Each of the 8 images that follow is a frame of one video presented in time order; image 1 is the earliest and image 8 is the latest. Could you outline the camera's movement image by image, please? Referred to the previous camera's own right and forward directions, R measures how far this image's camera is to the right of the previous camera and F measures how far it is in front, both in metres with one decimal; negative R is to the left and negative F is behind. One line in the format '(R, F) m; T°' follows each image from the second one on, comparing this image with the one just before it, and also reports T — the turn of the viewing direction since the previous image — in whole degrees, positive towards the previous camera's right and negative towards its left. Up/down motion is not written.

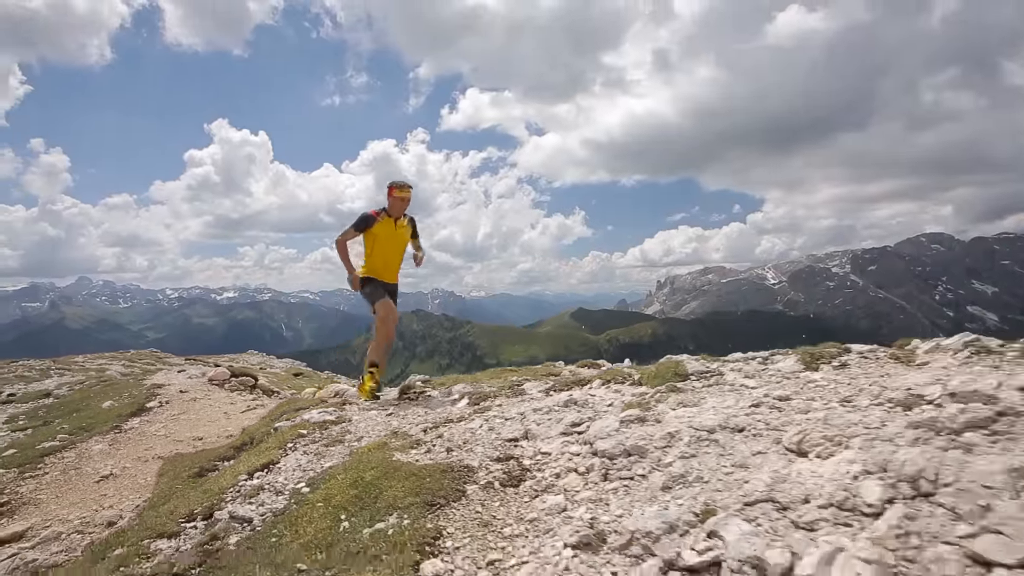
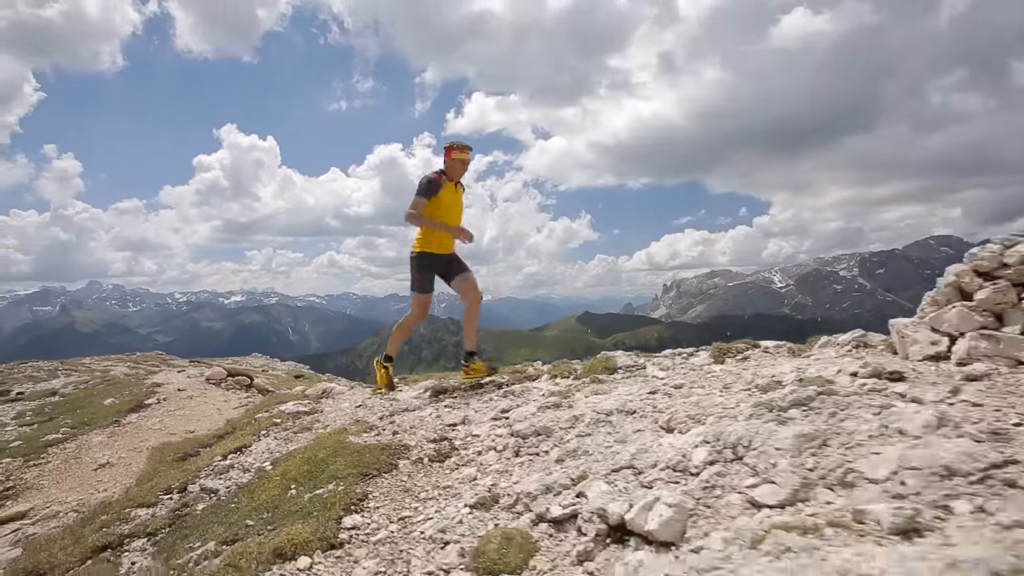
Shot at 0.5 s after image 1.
(+1.1, -1.0) m; -1°
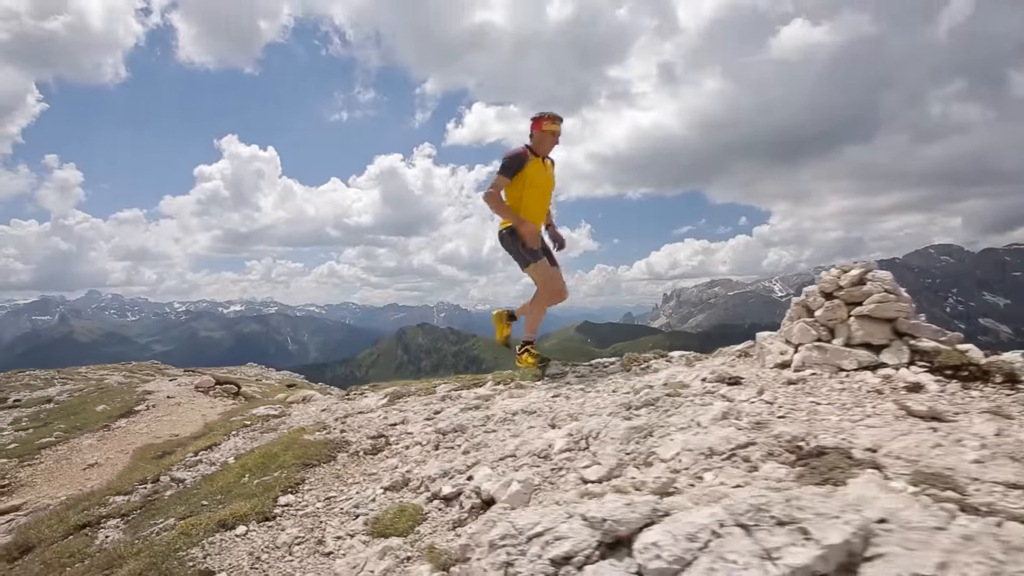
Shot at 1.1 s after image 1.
(+1.3, -1.3) m; 0°
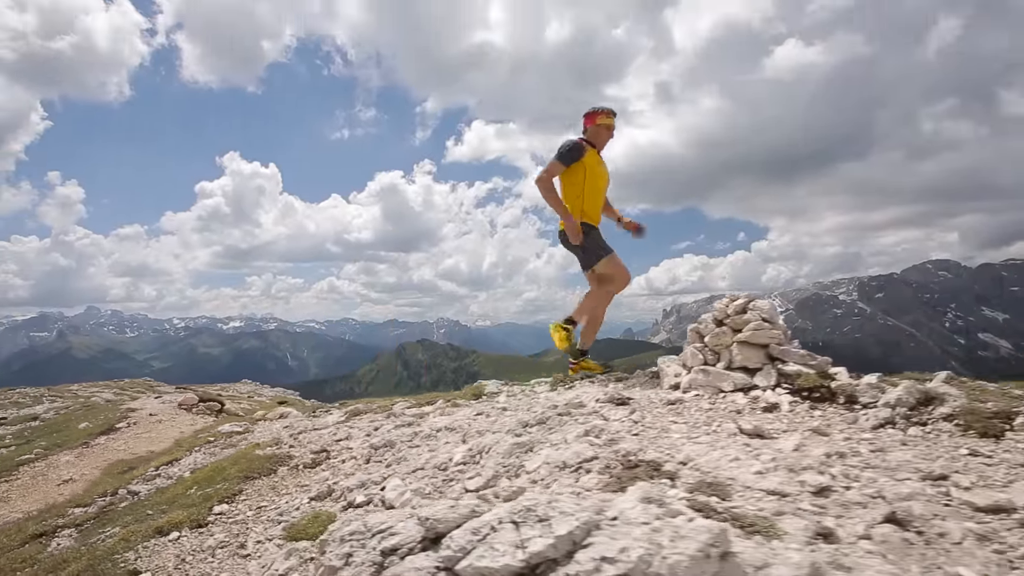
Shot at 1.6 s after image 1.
(+1.4, -0.9) m; 0°
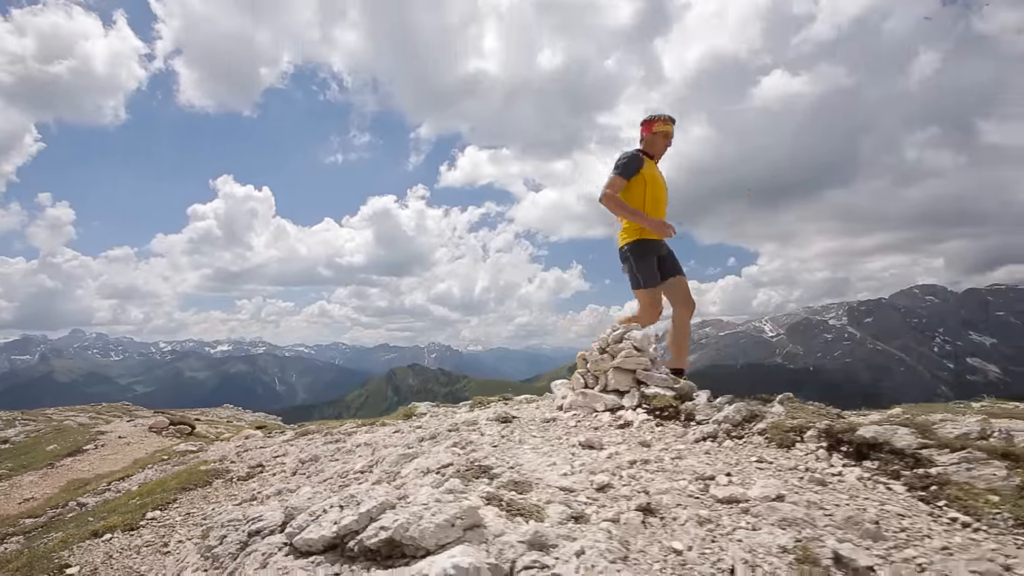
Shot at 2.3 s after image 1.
(+1.6, -1.4) m; +1°
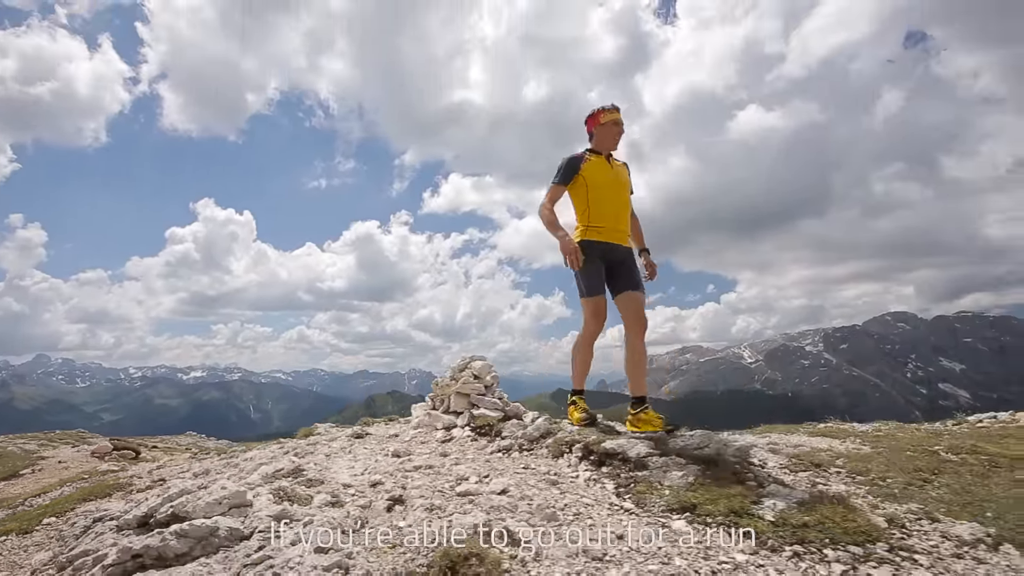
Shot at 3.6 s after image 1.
(+2.8, -2.1) m; +2°
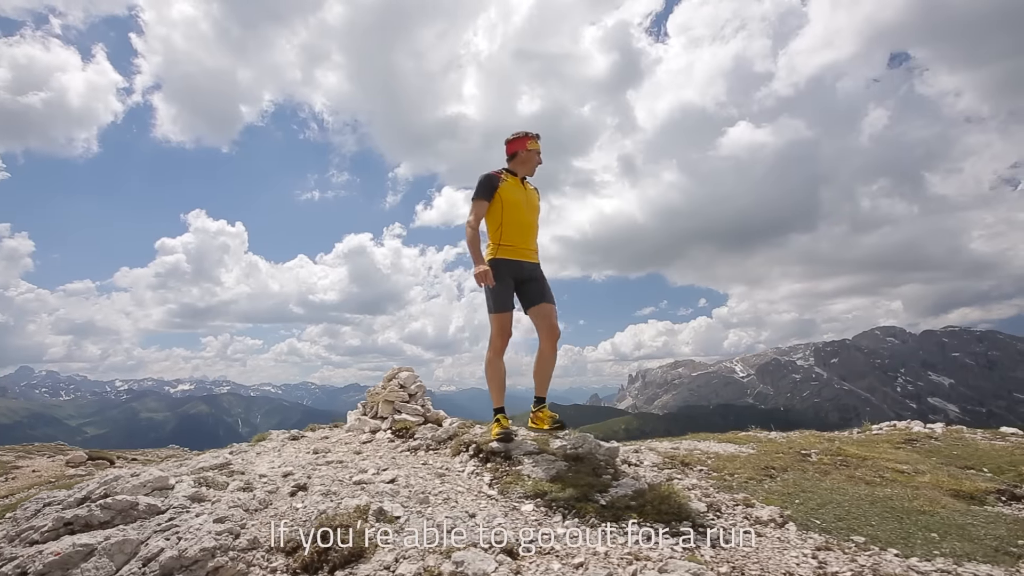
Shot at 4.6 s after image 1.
(+1.8, -1.6) m; +1°
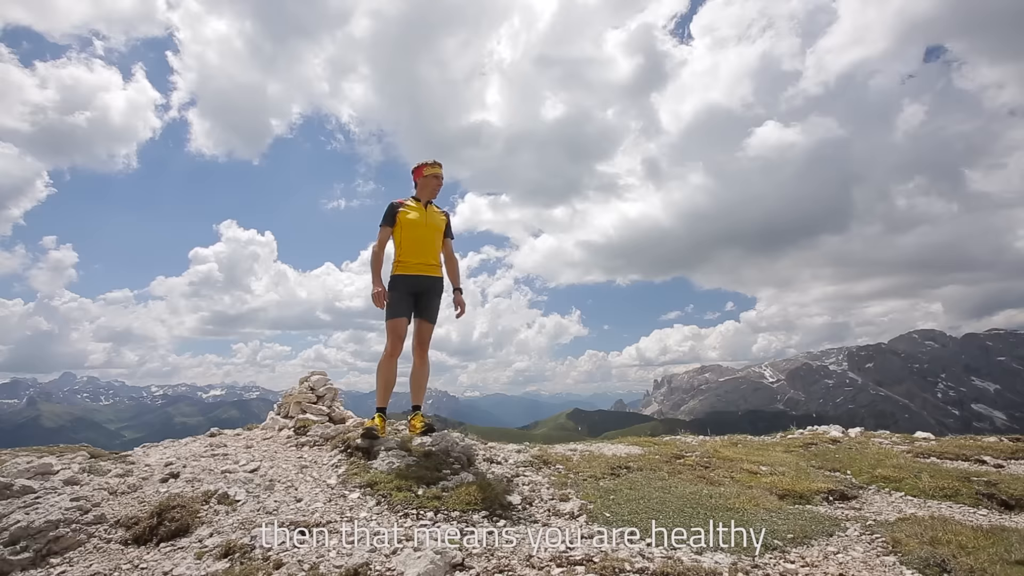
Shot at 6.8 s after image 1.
(+3.5, -0.9) m; -3°
